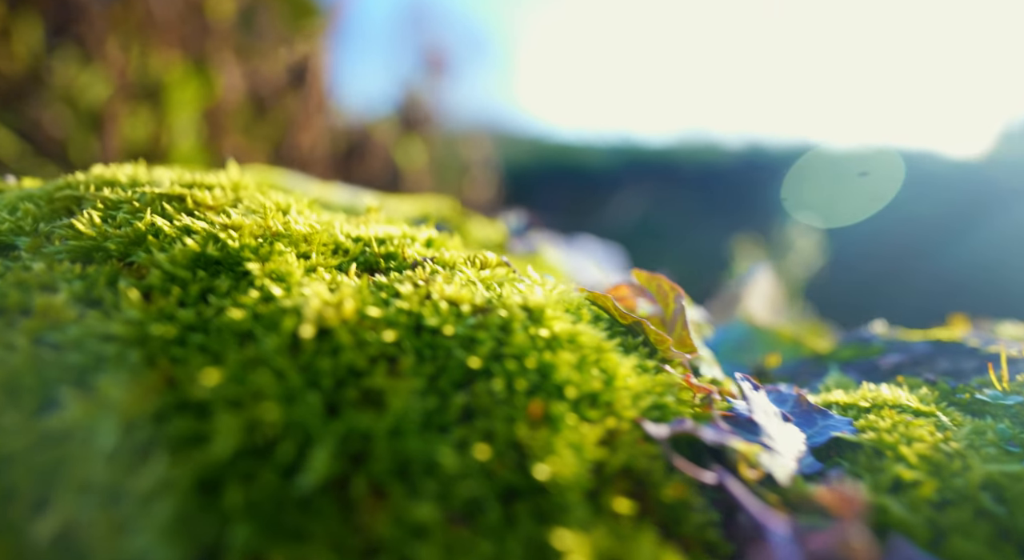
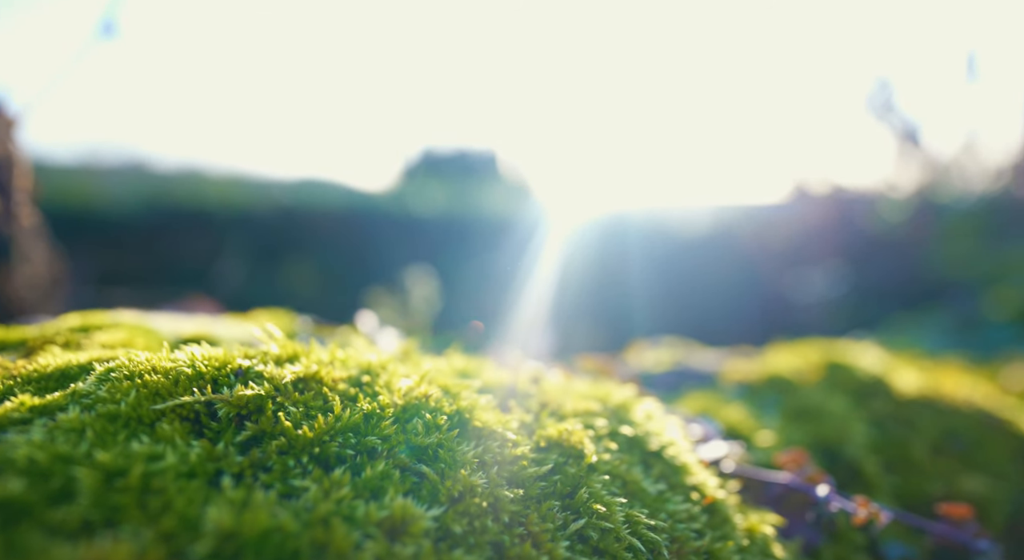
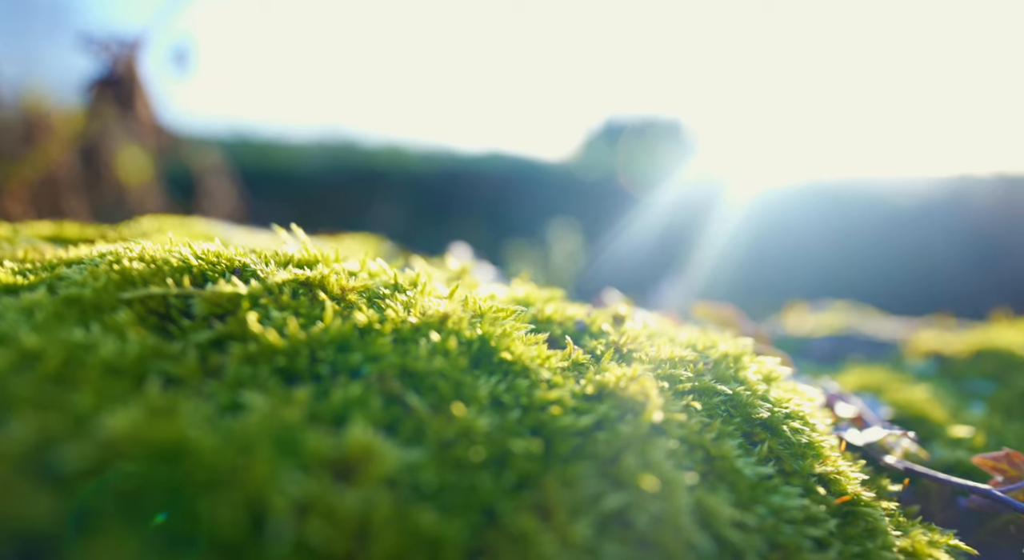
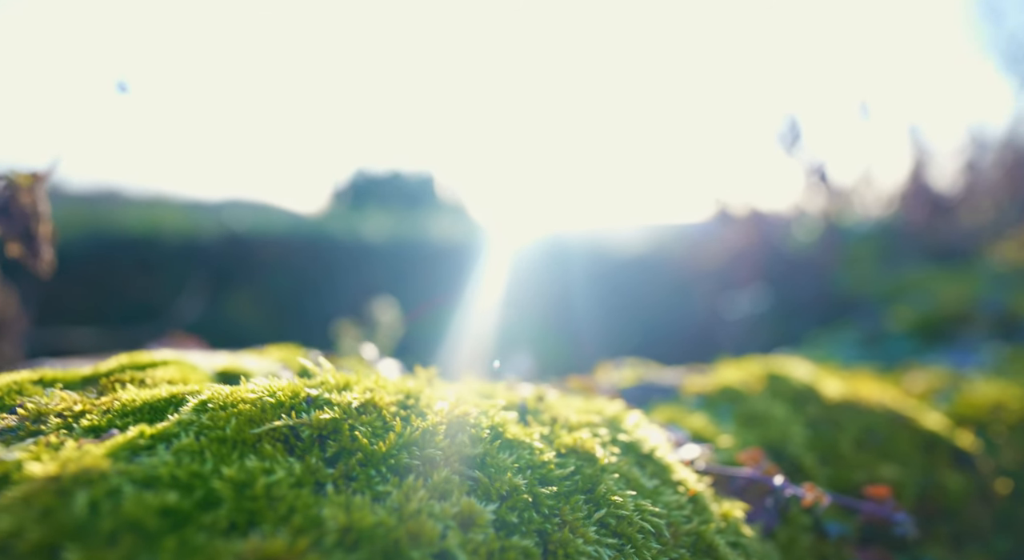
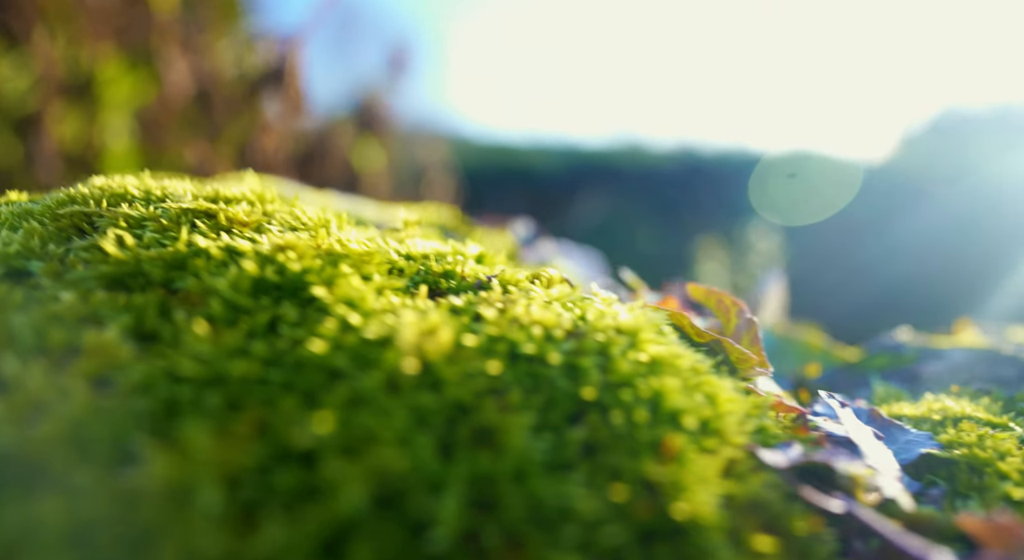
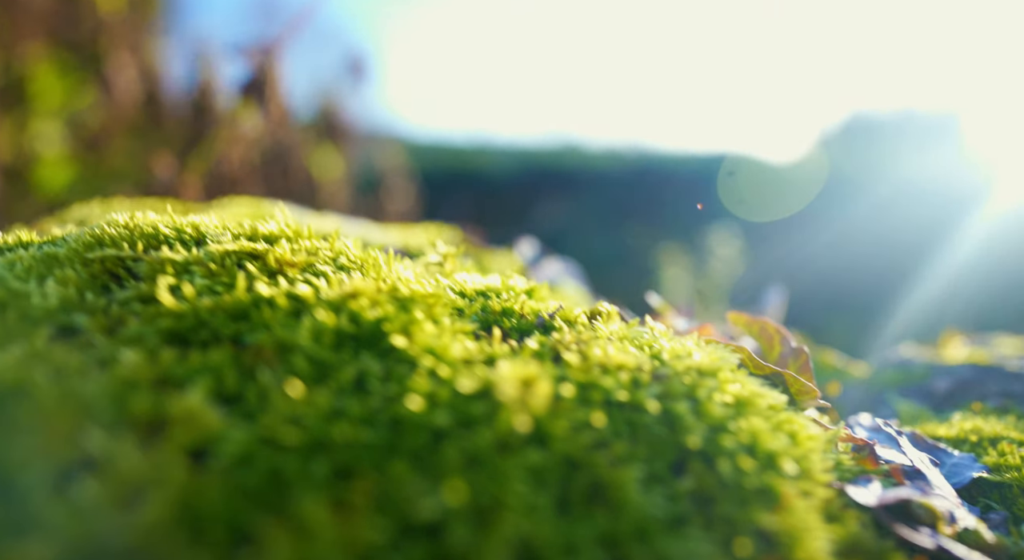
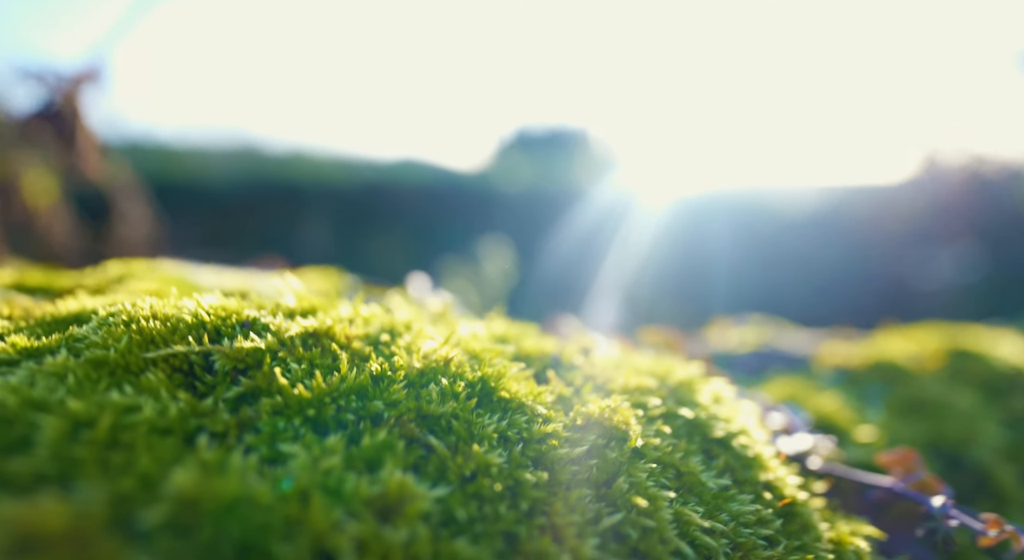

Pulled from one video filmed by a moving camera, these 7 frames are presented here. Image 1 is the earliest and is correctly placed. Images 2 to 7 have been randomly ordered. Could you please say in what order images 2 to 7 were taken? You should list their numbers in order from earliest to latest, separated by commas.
5, 6, 3, 7, 2, 4
